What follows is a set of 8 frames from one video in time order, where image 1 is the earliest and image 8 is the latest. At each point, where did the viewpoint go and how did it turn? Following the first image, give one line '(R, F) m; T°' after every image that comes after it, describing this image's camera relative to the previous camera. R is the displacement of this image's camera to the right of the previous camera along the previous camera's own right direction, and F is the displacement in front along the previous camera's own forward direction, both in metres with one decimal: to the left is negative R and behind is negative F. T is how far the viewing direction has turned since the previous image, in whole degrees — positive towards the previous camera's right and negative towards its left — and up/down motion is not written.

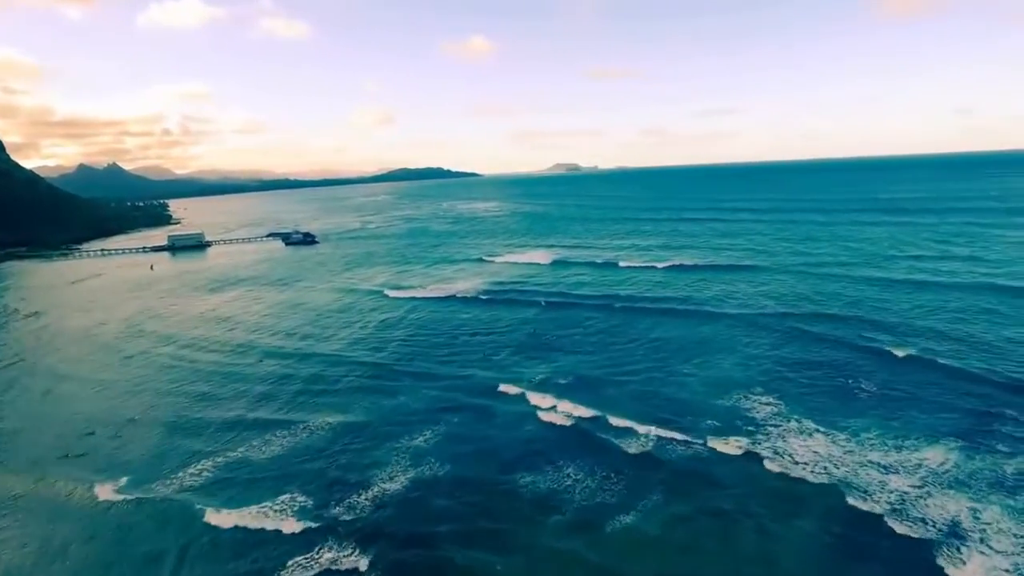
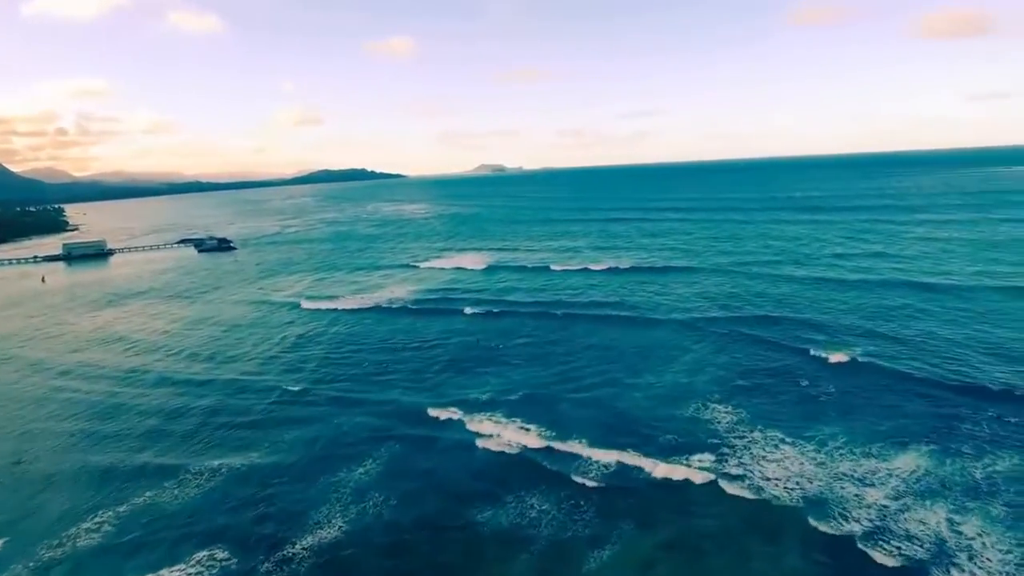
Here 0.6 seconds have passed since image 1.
(-0.4, +1.1) m; +7°
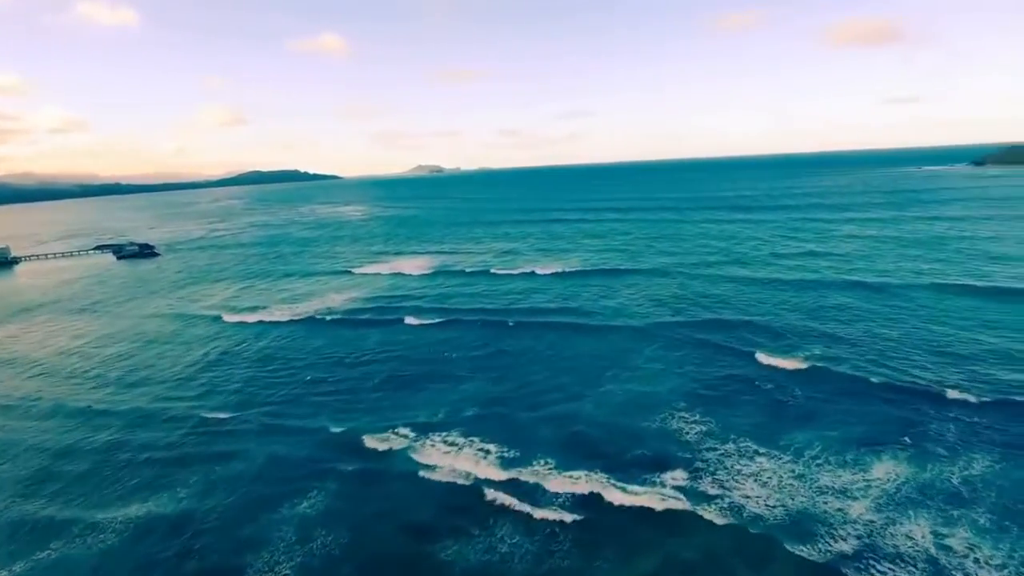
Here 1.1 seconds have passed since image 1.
(-0.4, +1.0) m; +6°
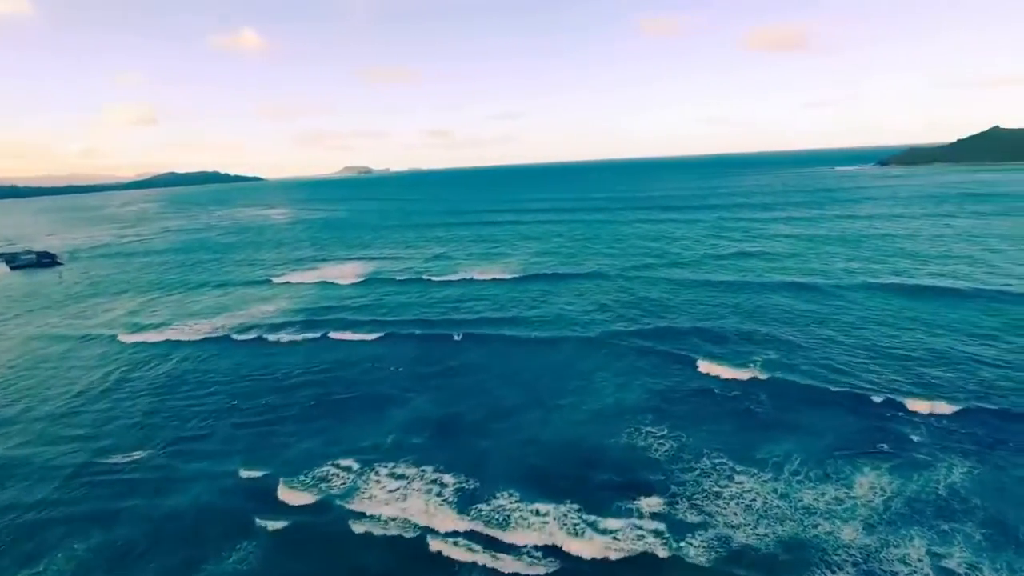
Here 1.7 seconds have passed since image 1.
(-0.4, +1.3) m; +6°
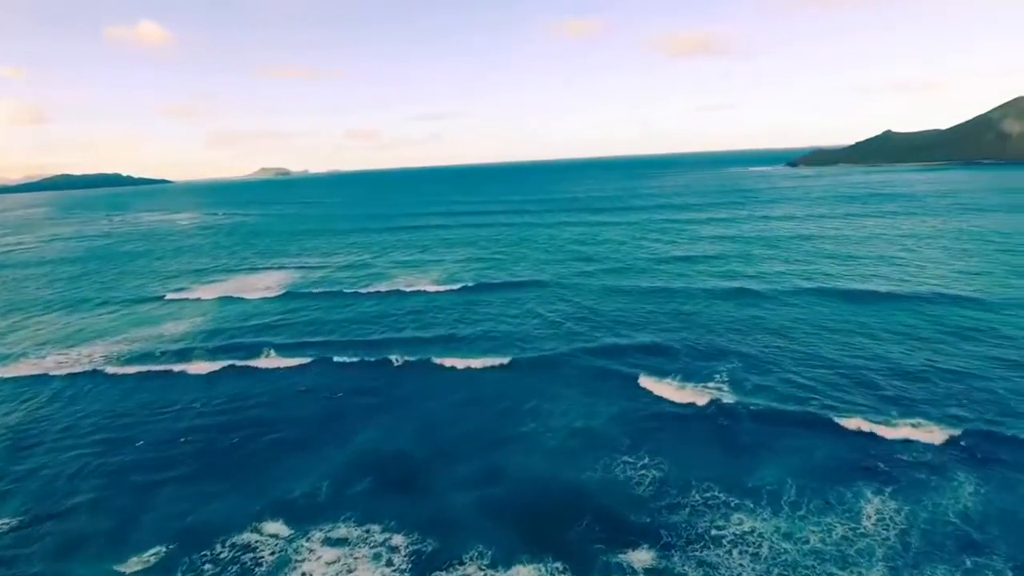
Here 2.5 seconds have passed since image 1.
(-0.5, +1.9) m; +7°
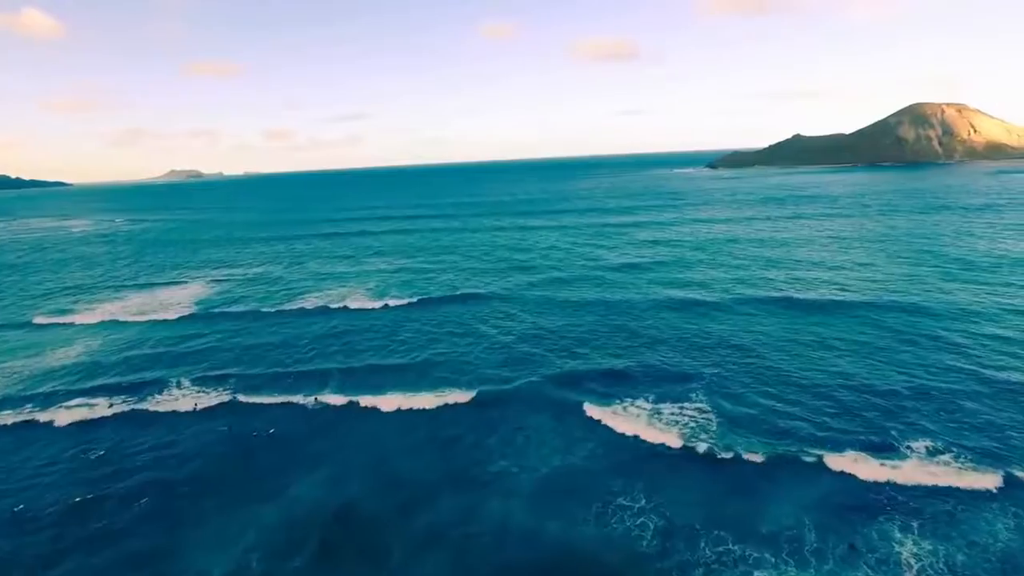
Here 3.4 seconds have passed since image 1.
(-0.7, +1.9) m; +7°
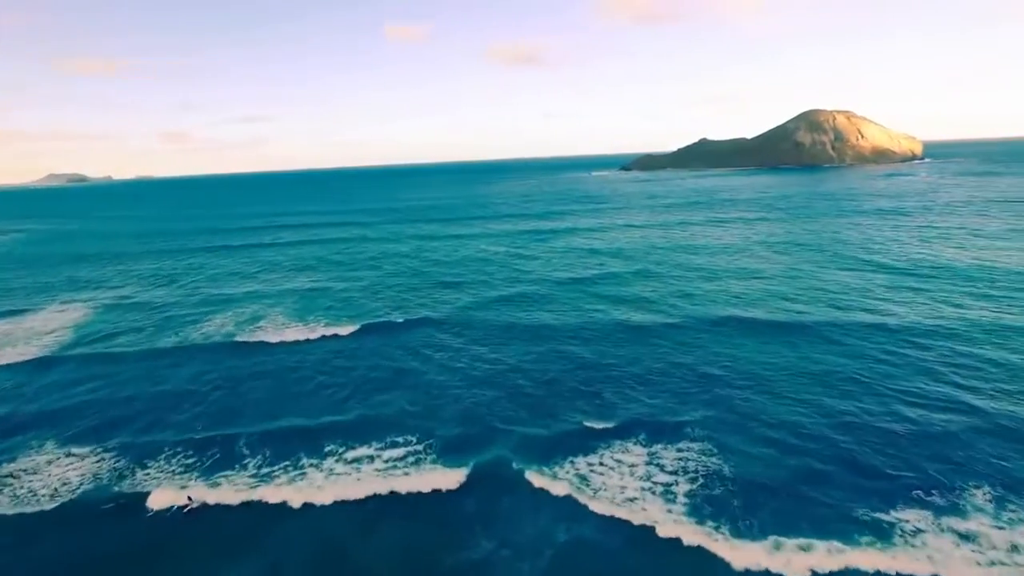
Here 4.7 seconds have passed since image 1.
(-1.1, +2.6) m; +8°
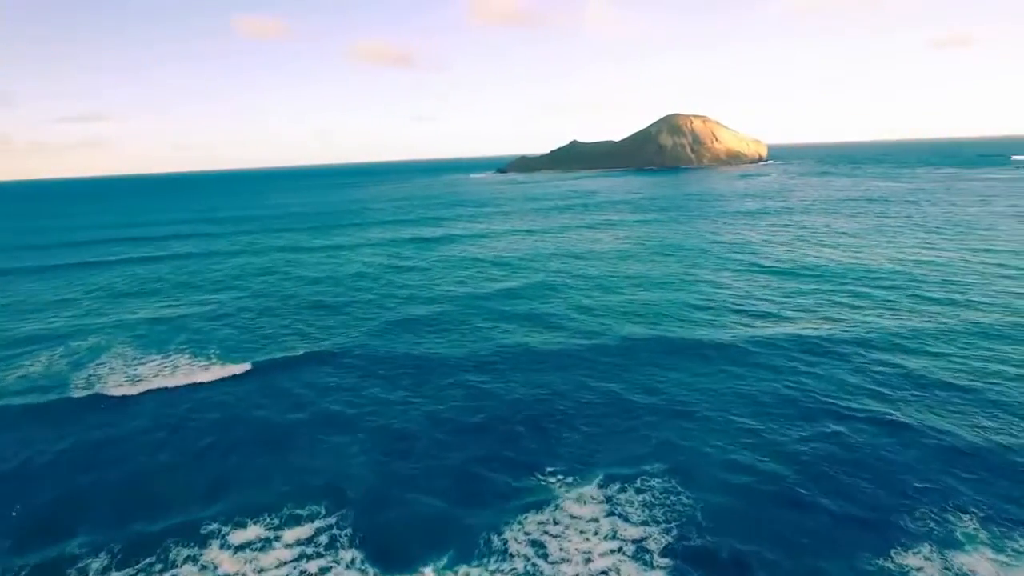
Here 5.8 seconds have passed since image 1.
(-1.1, +2.8) m; +11°
